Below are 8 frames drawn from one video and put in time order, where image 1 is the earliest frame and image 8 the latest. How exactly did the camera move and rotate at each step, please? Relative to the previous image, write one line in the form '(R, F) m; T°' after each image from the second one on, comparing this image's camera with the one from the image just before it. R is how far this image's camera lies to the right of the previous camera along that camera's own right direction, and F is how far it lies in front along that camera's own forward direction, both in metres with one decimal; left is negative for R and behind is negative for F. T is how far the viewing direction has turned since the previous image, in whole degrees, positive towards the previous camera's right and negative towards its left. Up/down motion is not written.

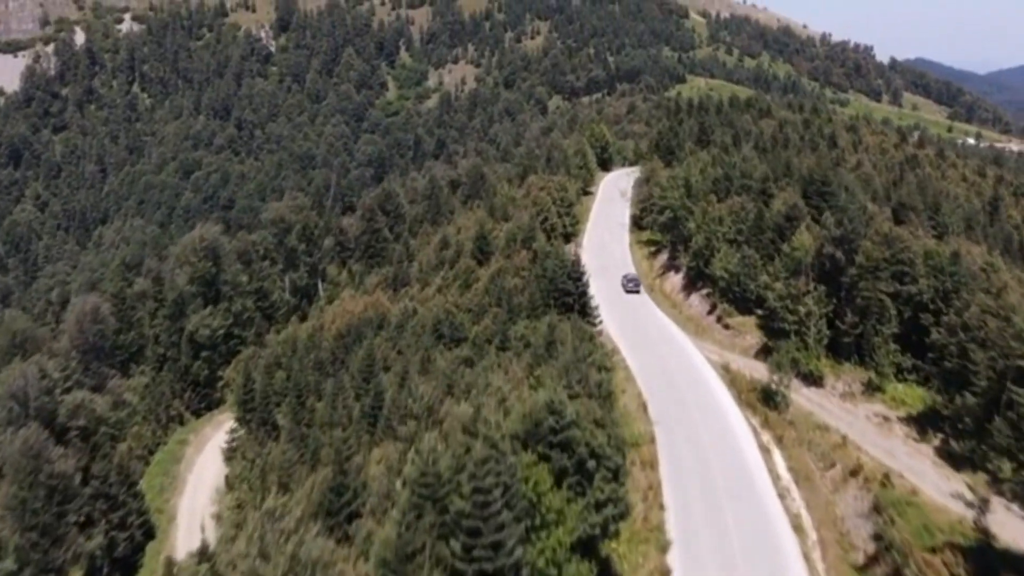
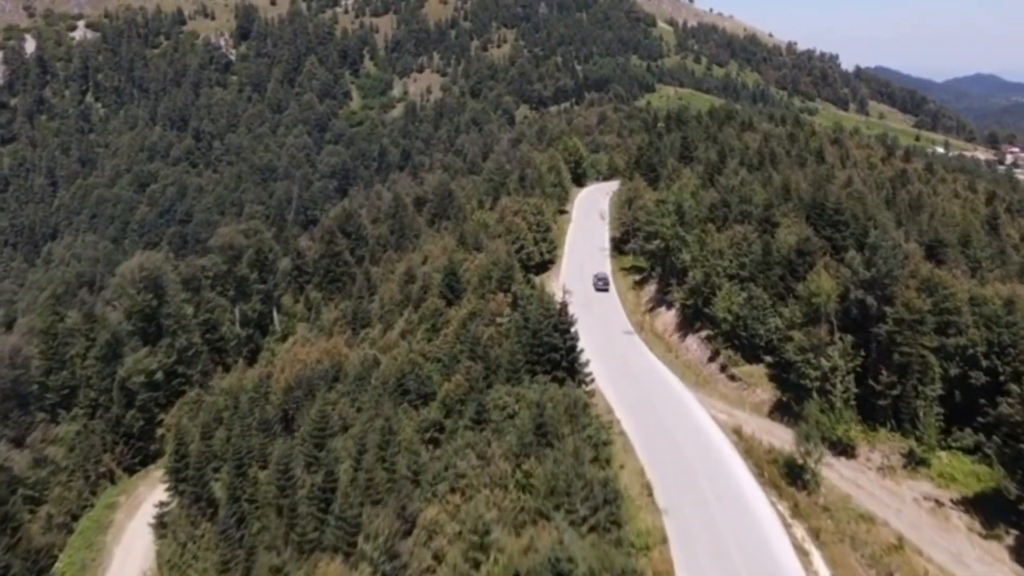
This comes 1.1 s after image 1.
(-0.3, +6.5) m; +2°
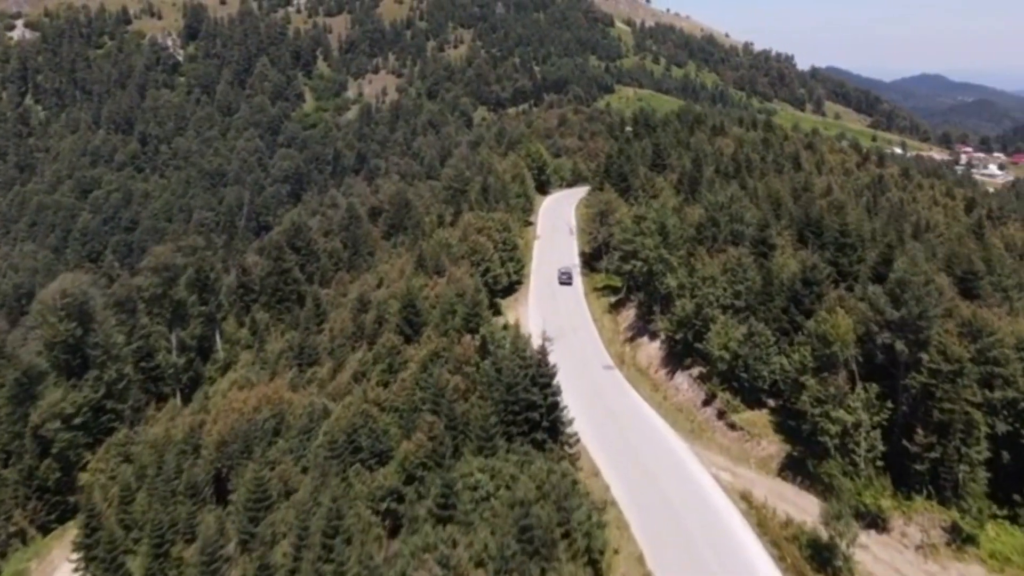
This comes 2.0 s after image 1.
(-0.4, +5.7) m; +3°
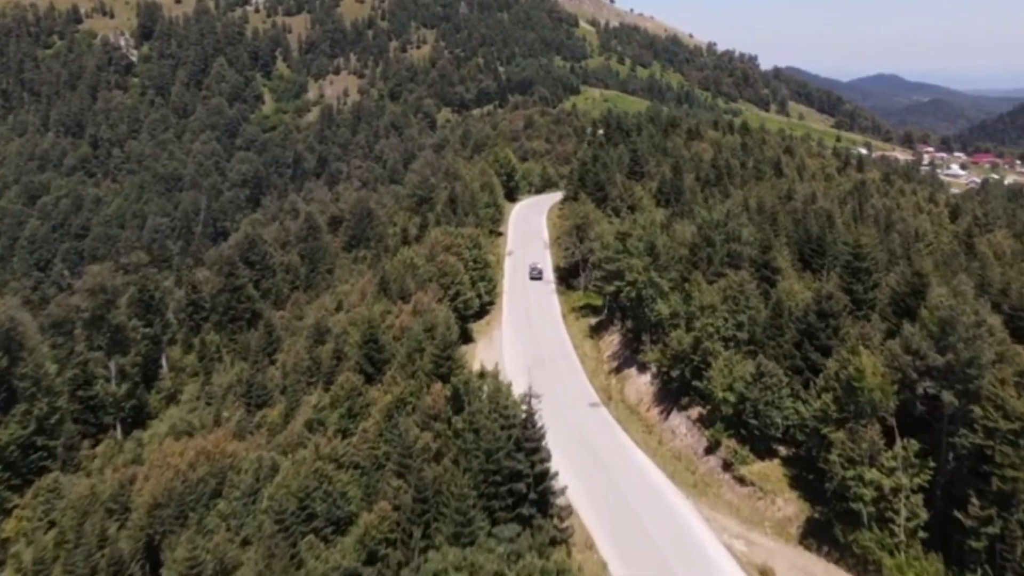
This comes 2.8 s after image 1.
(-0.4, +5.0) m; +2°
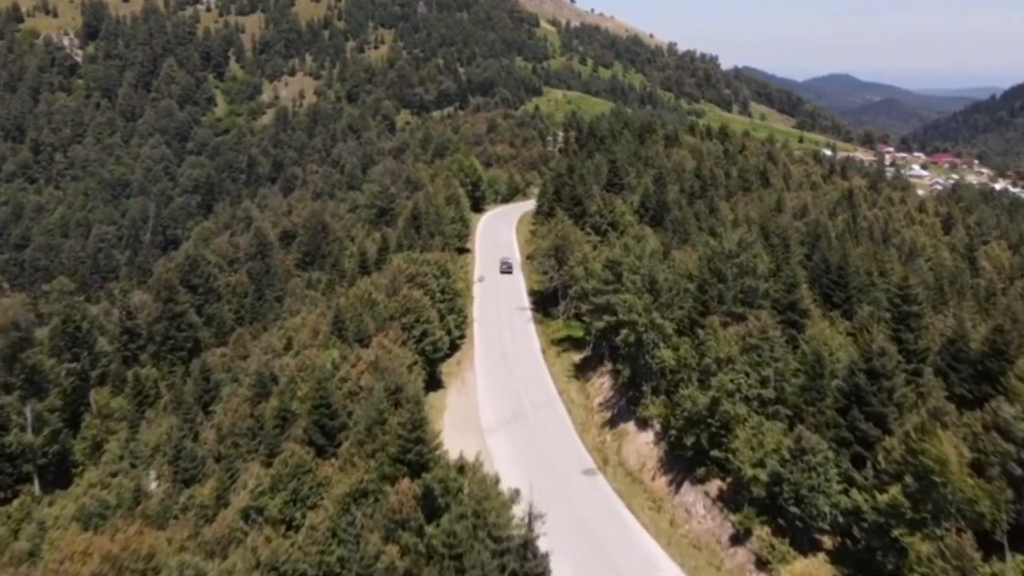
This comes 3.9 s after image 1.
(-0.6, +6.6) m; +2°
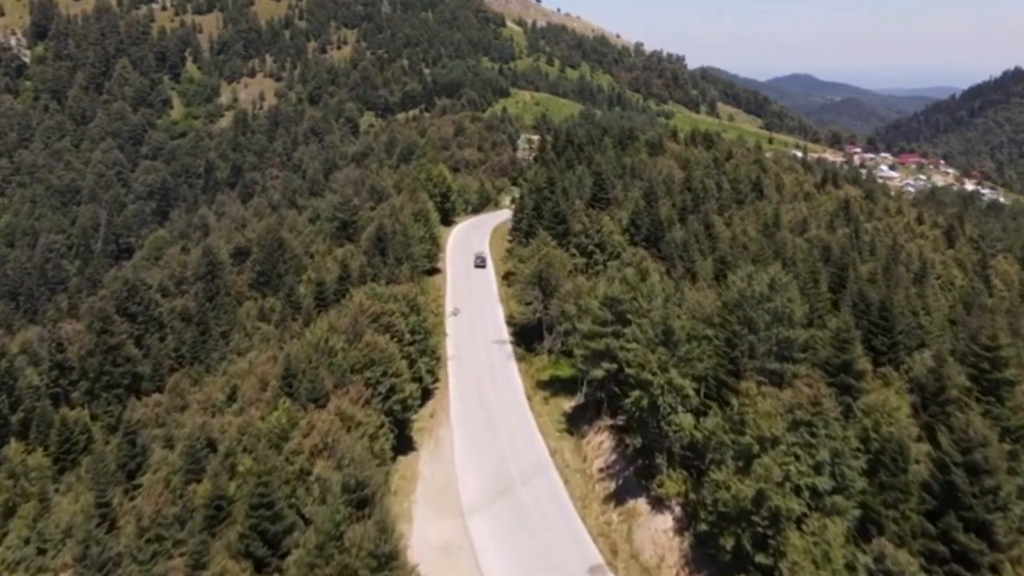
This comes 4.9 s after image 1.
(-0.6, +6.7) m; +2°
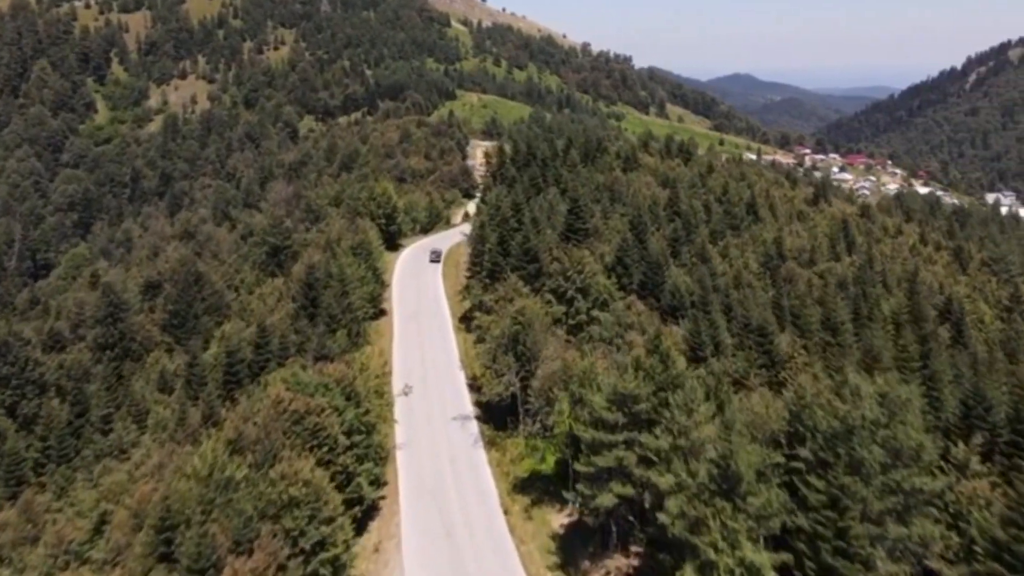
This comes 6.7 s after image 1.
(-0.8, +10.9) m; +3°
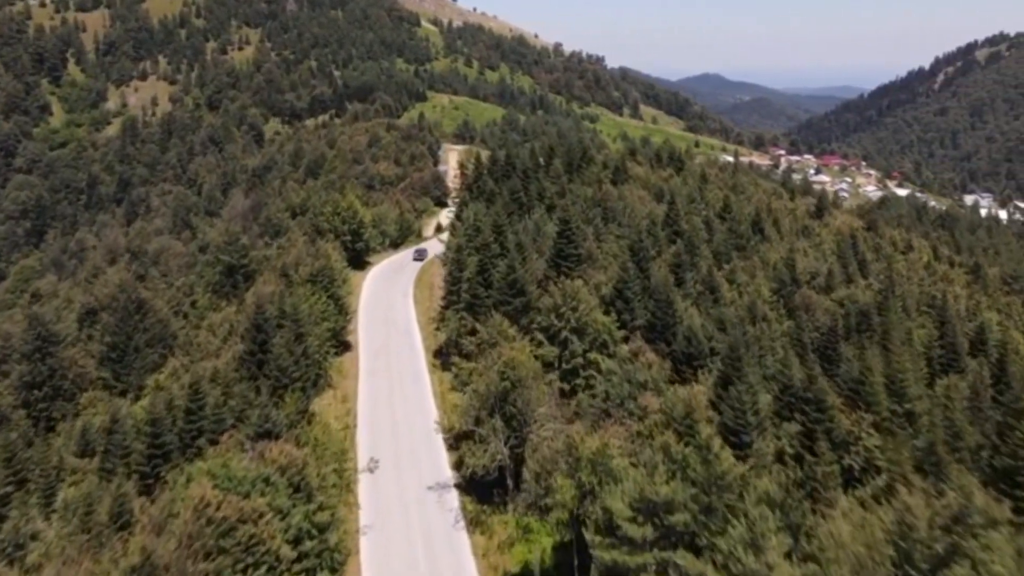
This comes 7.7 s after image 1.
(-0.5, +6.8) m; +2°
